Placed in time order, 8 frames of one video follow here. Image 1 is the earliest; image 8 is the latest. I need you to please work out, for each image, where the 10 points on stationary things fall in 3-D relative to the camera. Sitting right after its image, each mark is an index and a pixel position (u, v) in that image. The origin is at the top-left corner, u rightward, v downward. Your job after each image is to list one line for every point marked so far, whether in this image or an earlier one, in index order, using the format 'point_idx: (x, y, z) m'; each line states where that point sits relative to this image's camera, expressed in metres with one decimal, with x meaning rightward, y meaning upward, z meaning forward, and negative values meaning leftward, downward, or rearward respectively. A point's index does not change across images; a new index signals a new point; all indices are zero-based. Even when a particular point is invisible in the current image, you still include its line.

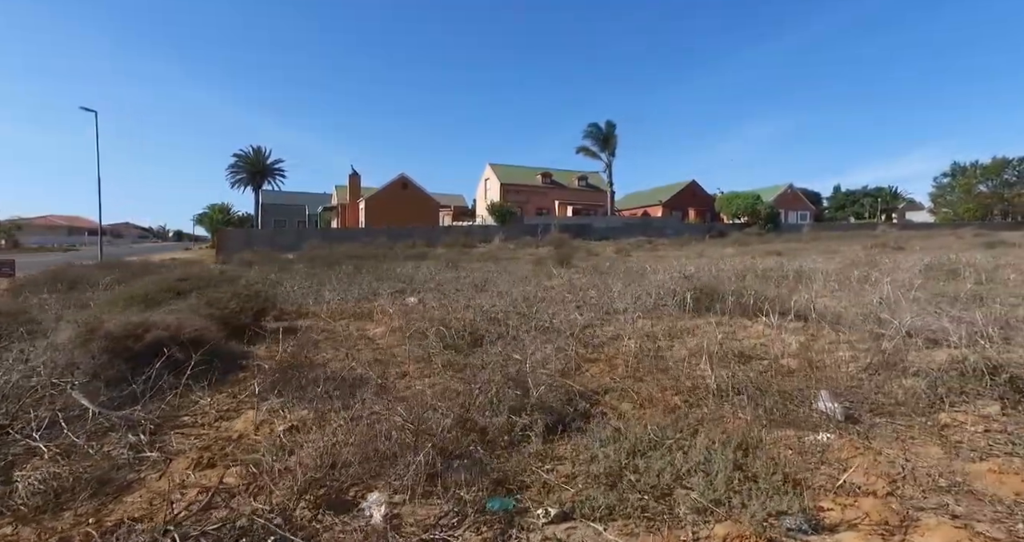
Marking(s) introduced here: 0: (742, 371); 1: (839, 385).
0: (+1.8, -0.8, +3.9) m
1: (+2.4, -0.8, +3.7) m
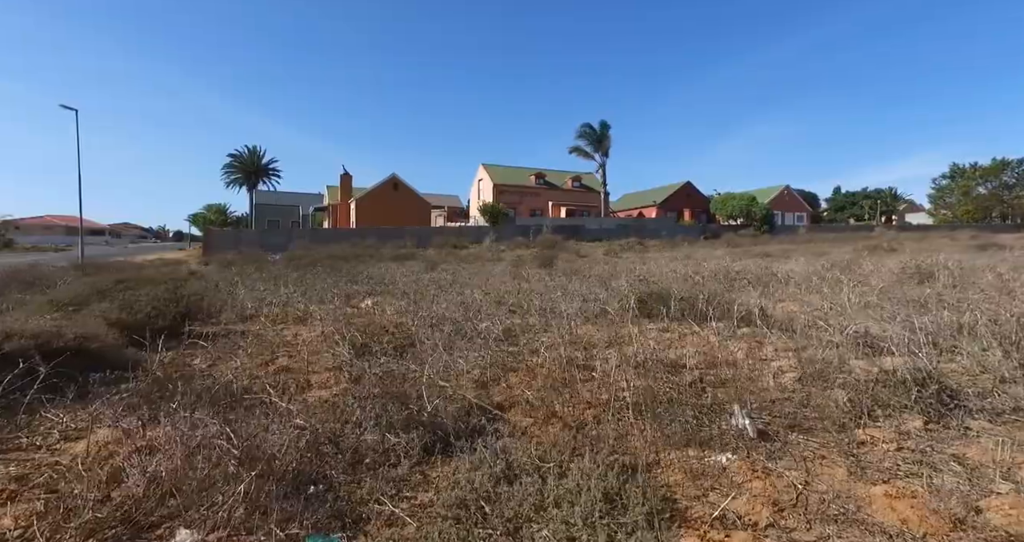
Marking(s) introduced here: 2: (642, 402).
0: (+1.1, -0.8, +3.7) m
1: (+1.8, -0.9, +3.6) m
2: (+0.8, -0.8, +3.3) m
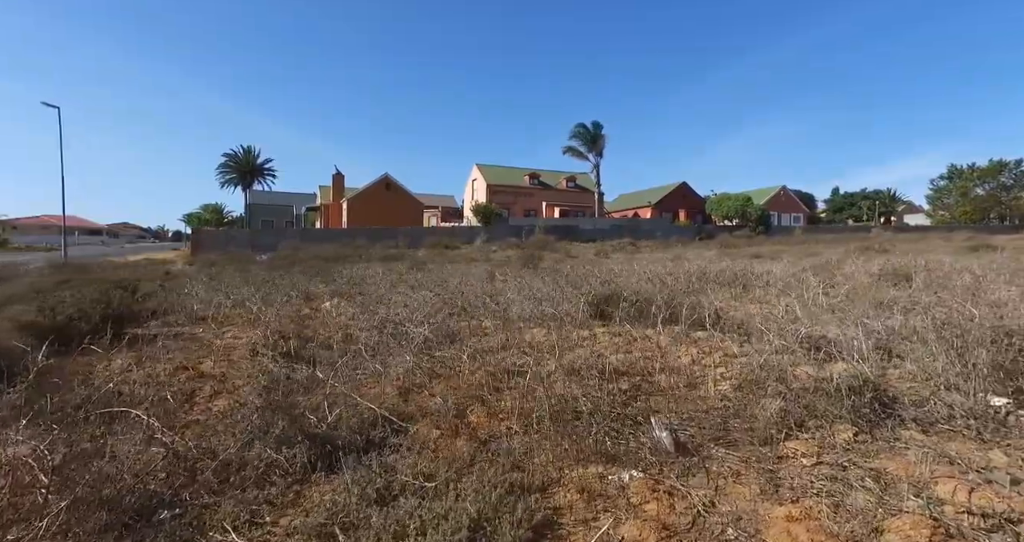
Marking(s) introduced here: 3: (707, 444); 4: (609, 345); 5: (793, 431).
0: (+0.6, -0.8, +3.6) m
1: (+1.2, -0.9, +3.4) m
2: (+0.3, -0.9, +3.1) m
3: (+1.1, -1.0, +2.9) m
4: (+1.0, -0.7, +4.8) m
5: (+1.7, -1.0, +3.0) m
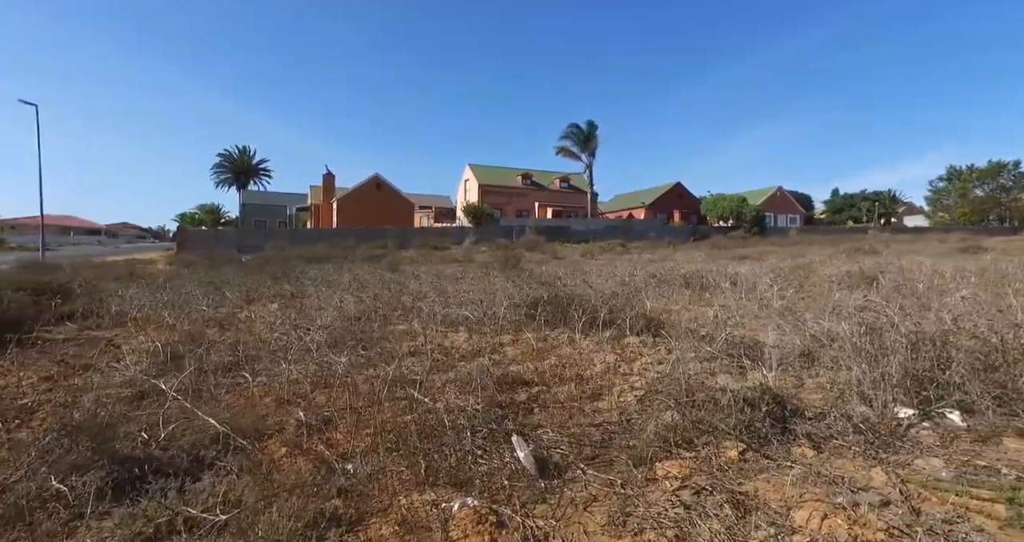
0: (-0.2, -0.9, +3.3) m
1: (+0.5, -0.9, +3.2) m
2: (-0.5, -0.9, +2.9) m
3: (+0.3, -1.0, +2.6) m
4: (+0.2, -0.7, +4.6) m
5: (+0.9, -1.0, +2.8) m
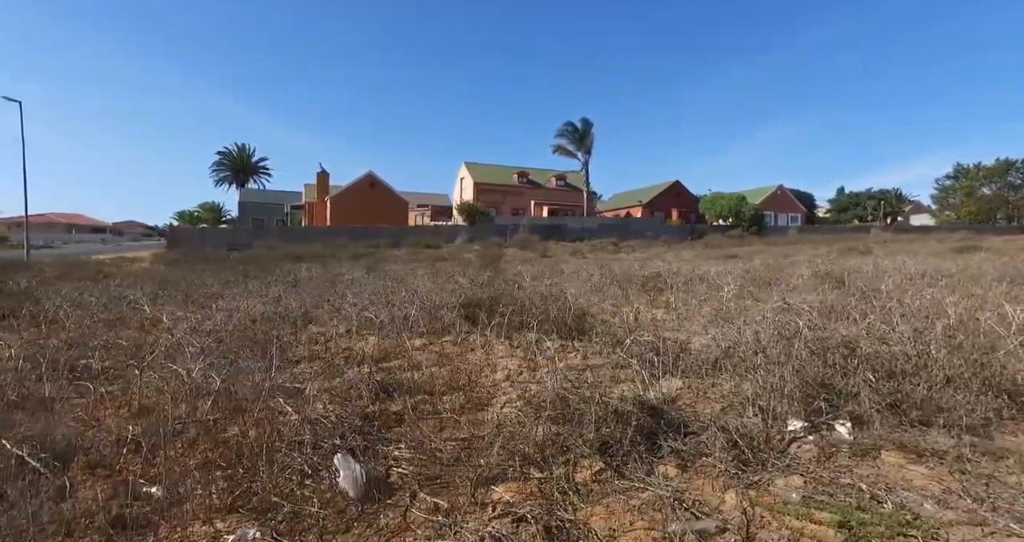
0: (-1.0, -0.9, +3.1) m
1: (-0.3, -1.0, +3.0) m
2: (-1.3, -0.9, +2.7) m
3: (-0.5, -1.0, +2.4) m
4: (-0.6, -0.8, +4.3) m
5: (+0.1, -1.0, +2.6) m
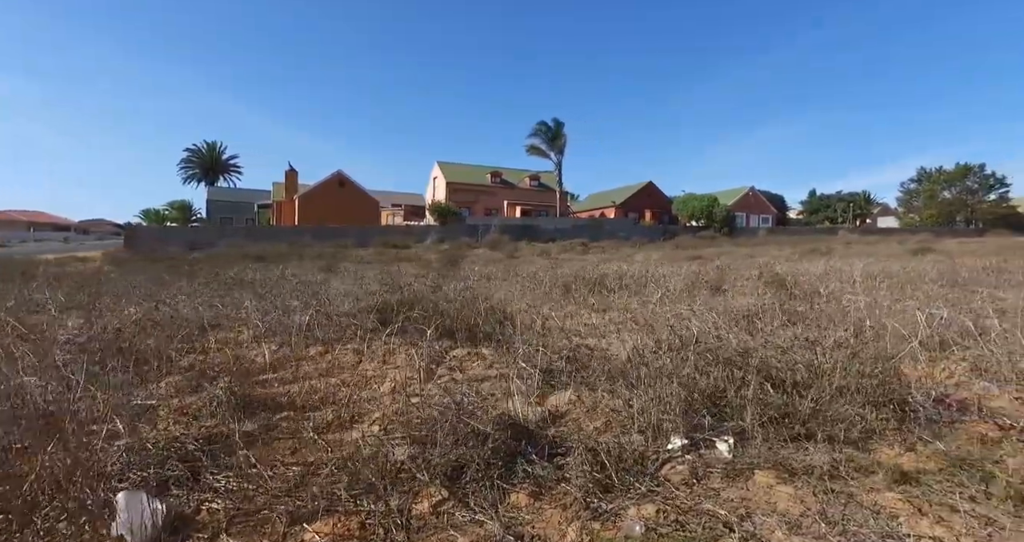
0: (-1.8, -0.9, +2.8) m
1: (-1.1, -1.0, +2.7) m
2: (-2.0, -0.9, +2.3) m
3: (-1.2, -1.1, +2.1) m
4: (-1.5, -0.8, +4.0) m
5: (-0.7, -1.0, +2.3) m
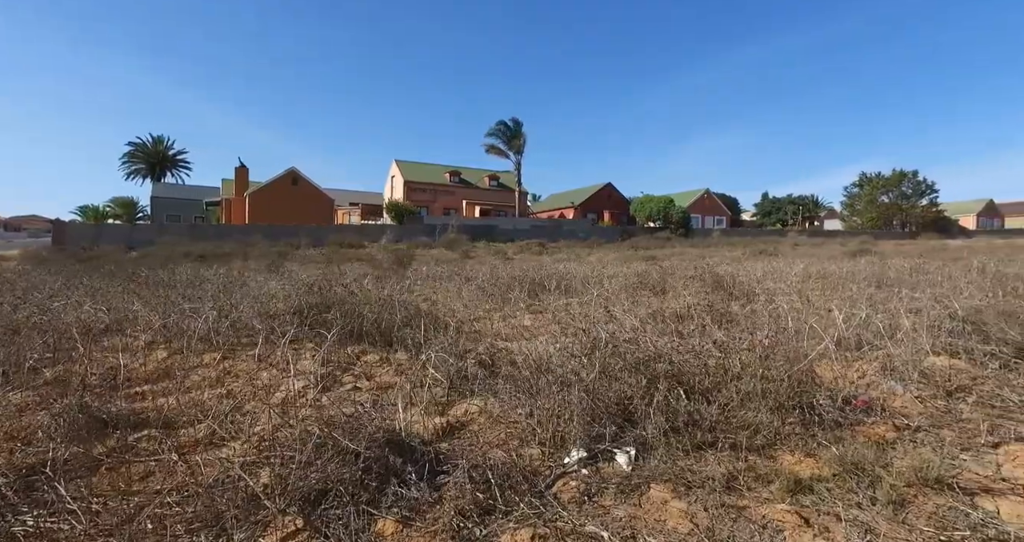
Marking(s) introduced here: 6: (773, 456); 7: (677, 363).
0: (-2.3, -0.9, +2.4) m
1: (-1.7, -1.0, +2.3) m
2: (-2.6, -0.9, +1.9) m
3: (-1.7, -1.1, +1.8) m
4: (-2.1, -0.8, +3.7) m
5: (-1.2, -1.0, +2.0) m
6: (+1.4, -1.0, +2.6) m
7: (+1.1, -0.6, +3.2) m
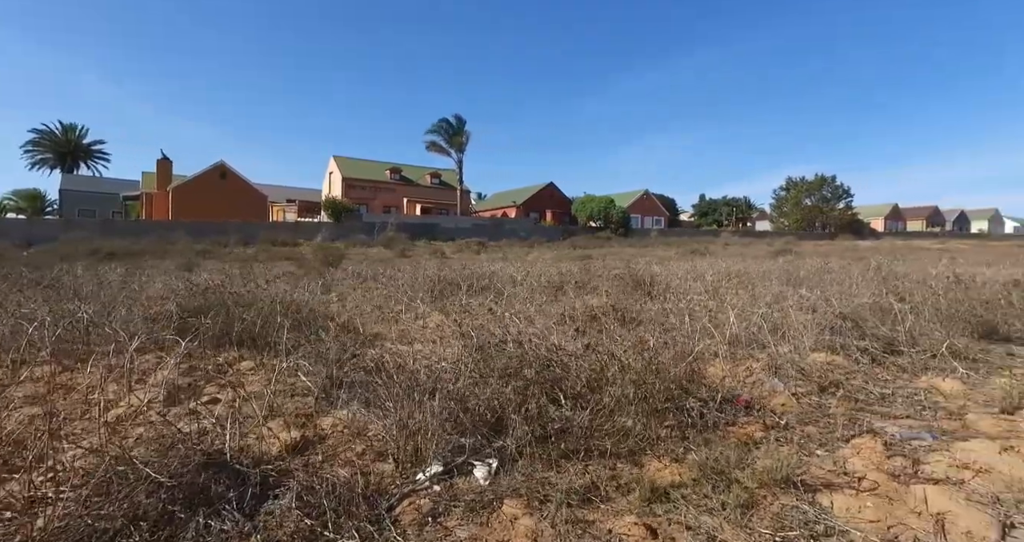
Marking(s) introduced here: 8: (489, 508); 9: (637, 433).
0: (-3.0, -0.9, +1.9) m
1: (-2.3, -1.0, +1.9) m
2: (-3.2, -0.9, +1.4) m
3: (-2.4, -1.1, +1.3) m
4: (-3.0, -0.8, +3.2) m
5: (-1.8, -1.0, +1.6) m
6: (+0.6, -1.0, +2.5) m
7: (+0.3, -0.6, +3.1) m
8: (-0.1, -1.0, +2.2) m
9: (+0.7, -0.9, +2.7) m
